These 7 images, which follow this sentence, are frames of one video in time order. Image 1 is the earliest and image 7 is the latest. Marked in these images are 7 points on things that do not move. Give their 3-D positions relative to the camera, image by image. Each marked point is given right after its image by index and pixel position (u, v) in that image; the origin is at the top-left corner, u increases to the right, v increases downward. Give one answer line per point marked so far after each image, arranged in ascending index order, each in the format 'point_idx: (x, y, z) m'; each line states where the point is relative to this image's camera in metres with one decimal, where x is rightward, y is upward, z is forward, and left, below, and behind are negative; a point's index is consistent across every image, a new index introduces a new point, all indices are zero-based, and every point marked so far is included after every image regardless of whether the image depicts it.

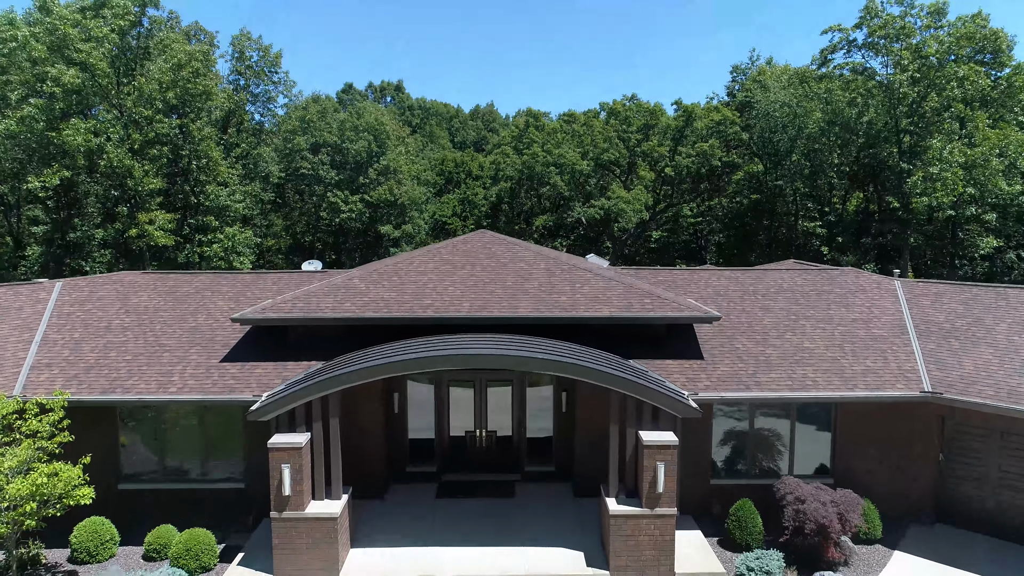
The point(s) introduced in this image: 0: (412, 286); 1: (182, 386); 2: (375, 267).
0: (-1.7, 0.0, +12.5) m
1: (-5.0, -1.5, +10.9) m
2: (-2.5, +0.4, +13.5) m
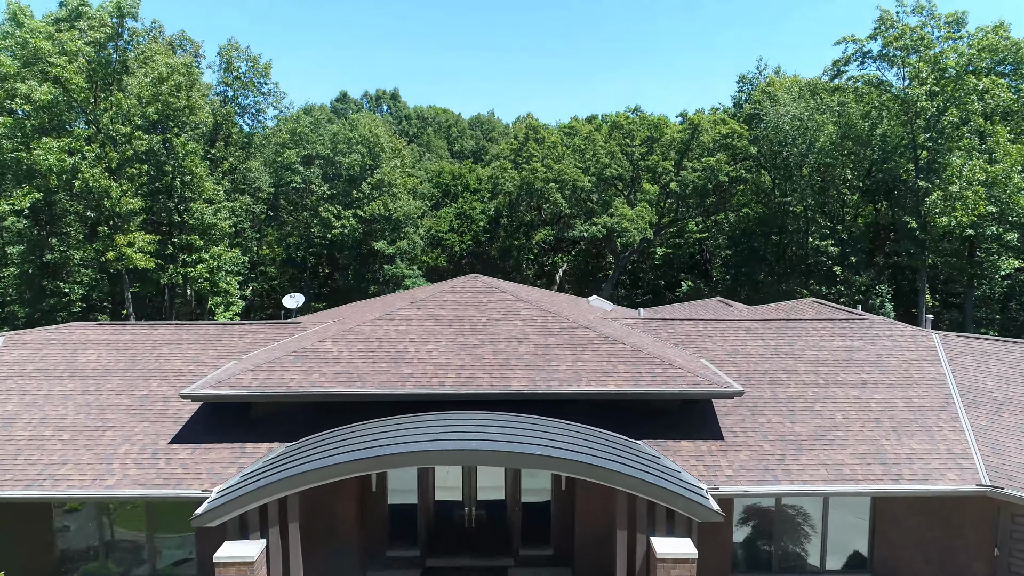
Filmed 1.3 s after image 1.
0: (-1.8, -0.9, +11.0) m
1: (-5.1, -2.5, +9.4) m
2: (-2.7, -0.6, +12.0) m
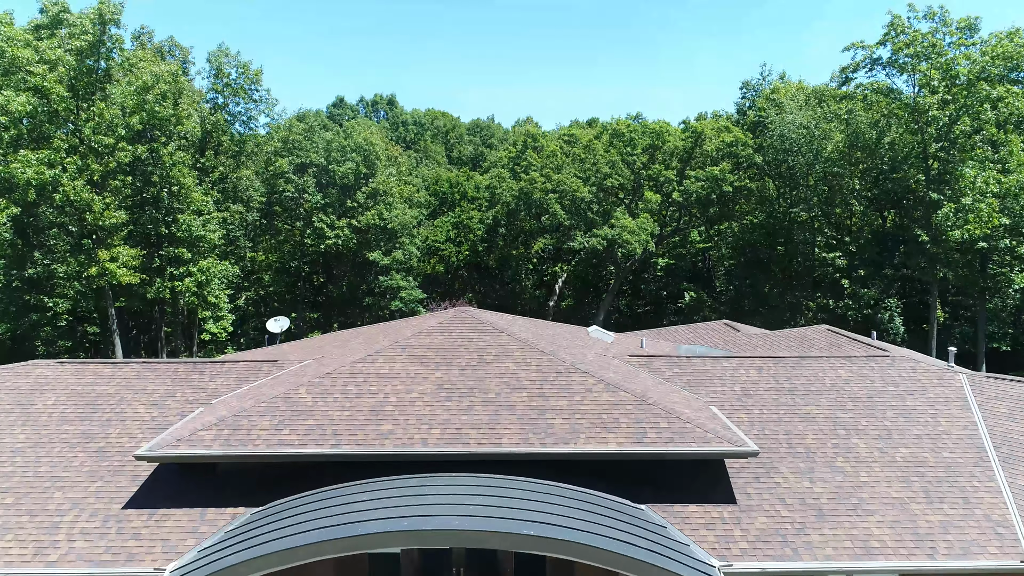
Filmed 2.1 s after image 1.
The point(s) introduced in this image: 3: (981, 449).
0: (-2.0, -1.5, +10.1) m
1: (-5.2, -3.1, +8.5) m
2: (-2.8, -1.2, +11.1) m
3: (+6.6, -2.3, +10.2) m
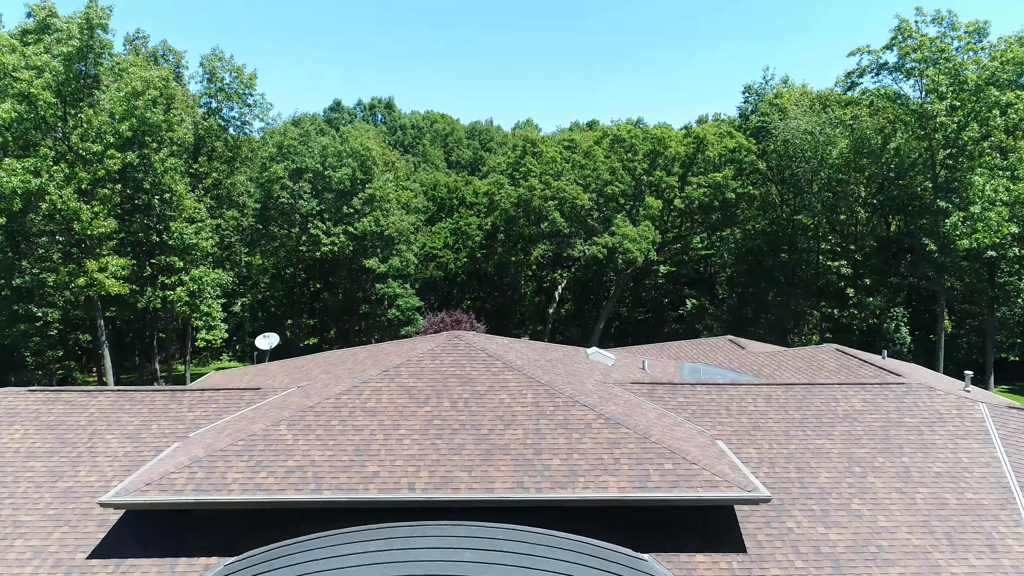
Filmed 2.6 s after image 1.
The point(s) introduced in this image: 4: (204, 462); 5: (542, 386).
0: (-2.0, -1.9, +9.4) m
1: (-5.3, -3.5, +7.8) m
2: (-2.8, -1.6, +10.4) m
3: (+6.6, -2.7, +9.6) m
4: (-3.8, -2.2, +9.0) m
5: (+0.4, -1.4, +10.7) m
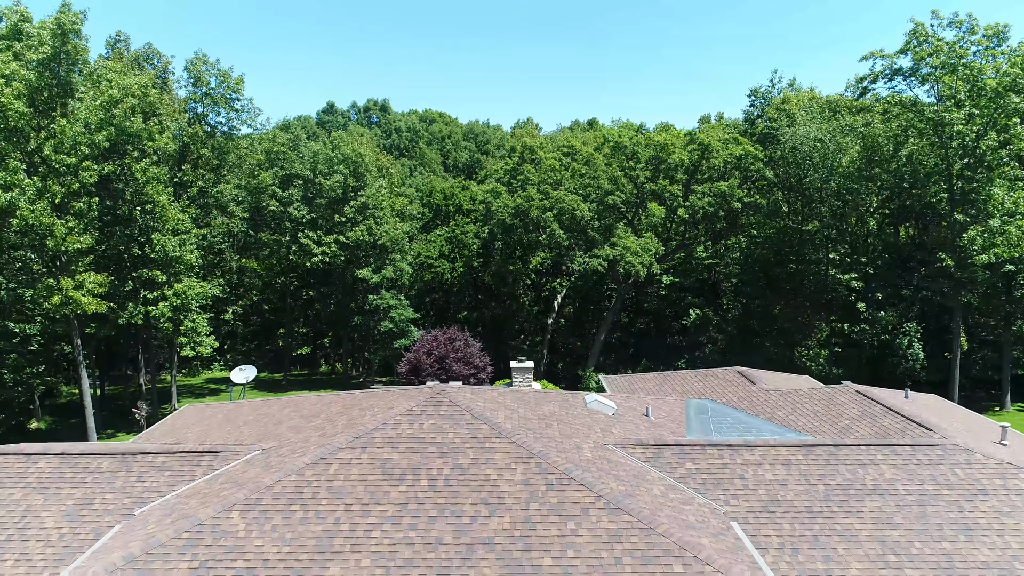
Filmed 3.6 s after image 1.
0: (-2.2, -2.7, +8.2) m
1: (-5.5, -4.3, +6.6) m
2: (-3.0, -2.4, +9.2) m
3: (+6.4, -3.4, +8.4) m
4: (-4.0, -2.9, +7.8) m
5: (+0.3, -2.2, +9.4) m
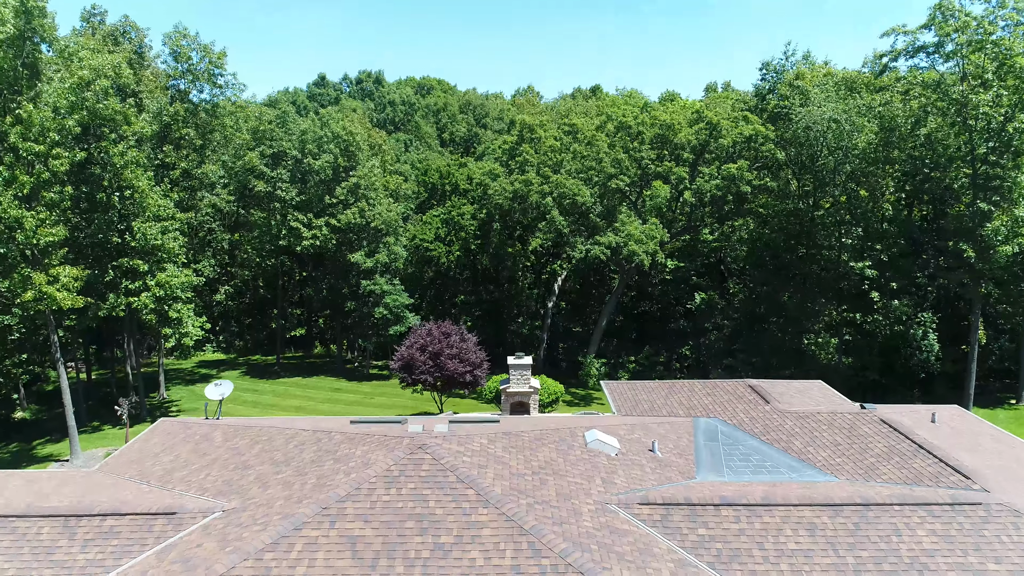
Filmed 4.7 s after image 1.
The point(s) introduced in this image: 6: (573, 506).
0: (-2.3, -3.4, +7.1) m
1: (-5.6, -5.0, +5.6) m
2: (-3.1, -3.0, +8.1) m
3: (+6.3, -4.1, +7.3) m
4: (-4.1, -3.6, +6.6) m
5: (+0.2, -2.8, +8.3) m
6: (+0.8, -2.8, +9.2) m
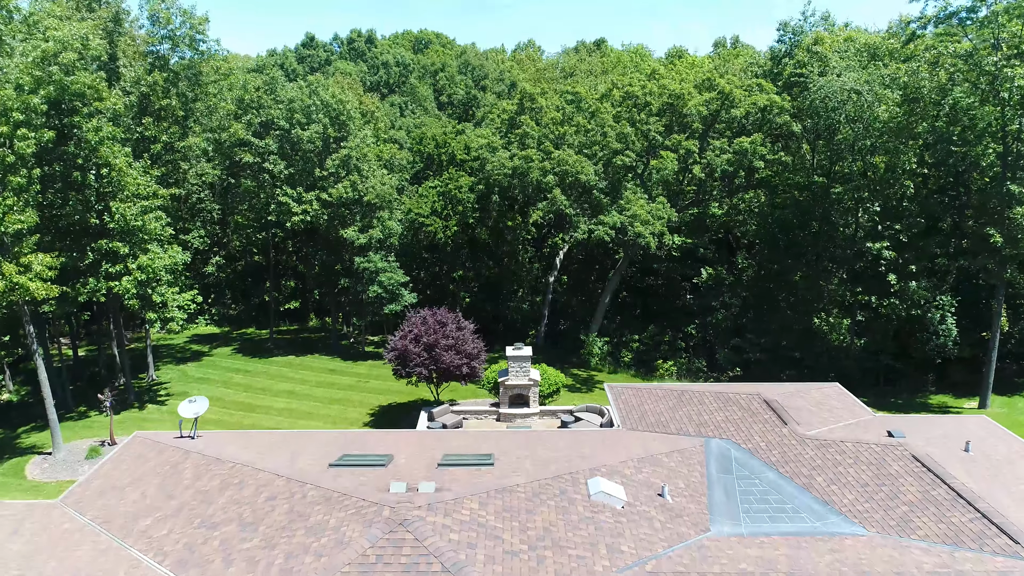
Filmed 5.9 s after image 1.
0: (-2.4, -4.2, +6.0) m
1: (-5.7, -5.9, +4.6) m
2: (-3.2, -3.7, +7.0) m
3: (+6.2, -4.9, +6.2) m
4: (-4.2, -4.5, +5.6) m
5: (+0.1, -3.6, +7.2) m
6: (+0.7, -3.4, +8.1) m
